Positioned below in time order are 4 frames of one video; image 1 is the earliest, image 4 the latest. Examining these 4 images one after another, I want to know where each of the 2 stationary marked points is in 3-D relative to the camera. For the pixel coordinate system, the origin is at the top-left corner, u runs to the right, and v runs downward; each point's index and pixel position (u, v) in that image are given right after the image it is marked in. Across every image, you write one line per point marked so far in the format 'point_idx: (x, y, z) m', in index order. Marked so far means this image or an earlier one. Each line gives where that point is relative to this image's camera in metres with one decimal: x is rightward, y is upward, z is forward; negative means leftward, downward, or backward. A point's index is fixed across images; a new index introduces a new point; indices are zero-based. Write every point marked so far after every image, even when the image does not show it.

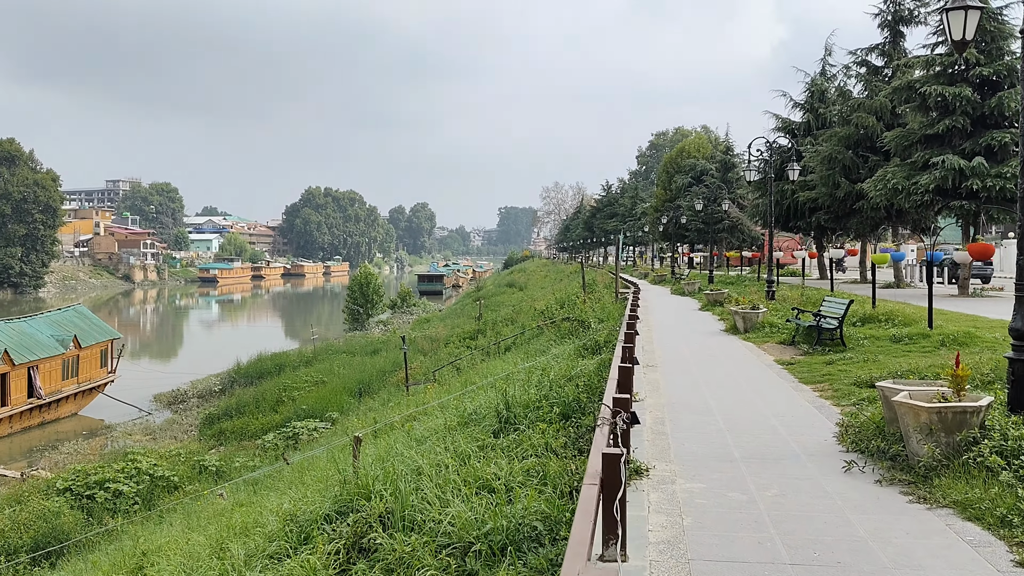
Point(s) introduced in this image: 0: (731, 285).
0: (+6.5, +0.1, +19.1) m
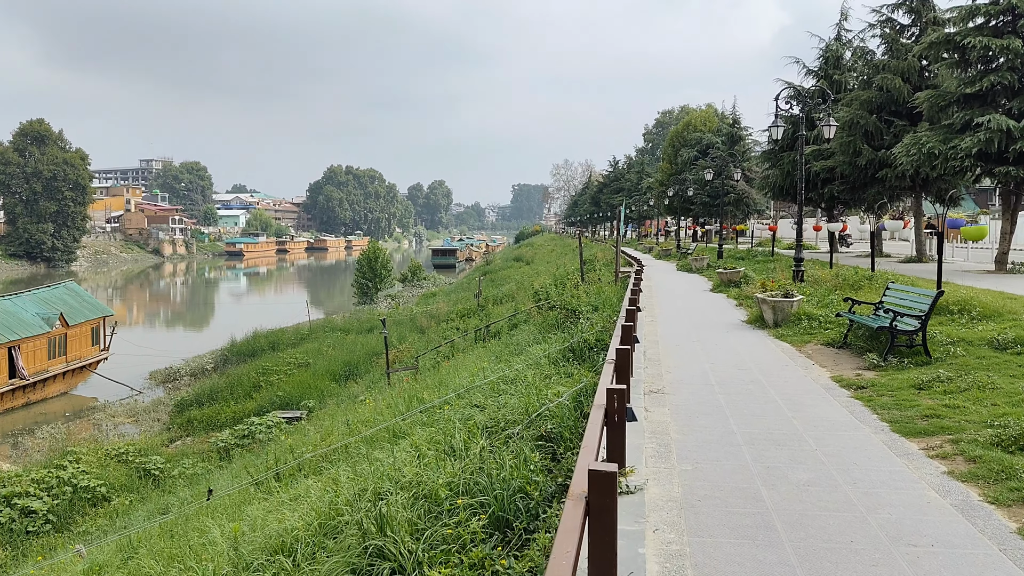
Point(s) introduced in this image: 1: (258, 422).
0: (+6.2, +0.7, +16.9) m
1: (-5.3, -2.8, +12.9) m
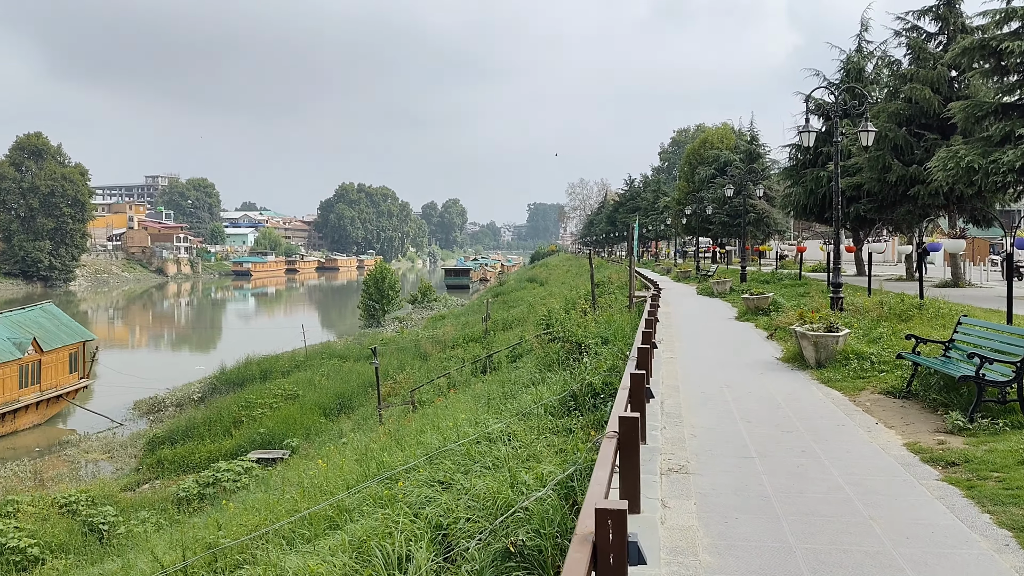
0: (+6.3, +0.1, +15.6) m
1: (-5.3, -3.3, +11.8) m
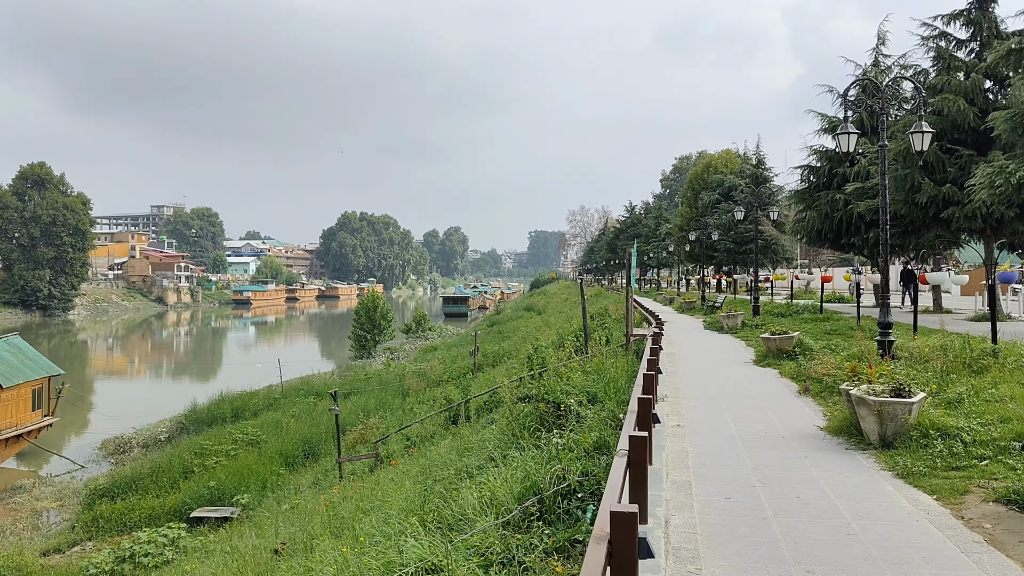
0: (+5.9, -0.7, +13.8) m
1: (-5.6, -3.9, +9.9) m
